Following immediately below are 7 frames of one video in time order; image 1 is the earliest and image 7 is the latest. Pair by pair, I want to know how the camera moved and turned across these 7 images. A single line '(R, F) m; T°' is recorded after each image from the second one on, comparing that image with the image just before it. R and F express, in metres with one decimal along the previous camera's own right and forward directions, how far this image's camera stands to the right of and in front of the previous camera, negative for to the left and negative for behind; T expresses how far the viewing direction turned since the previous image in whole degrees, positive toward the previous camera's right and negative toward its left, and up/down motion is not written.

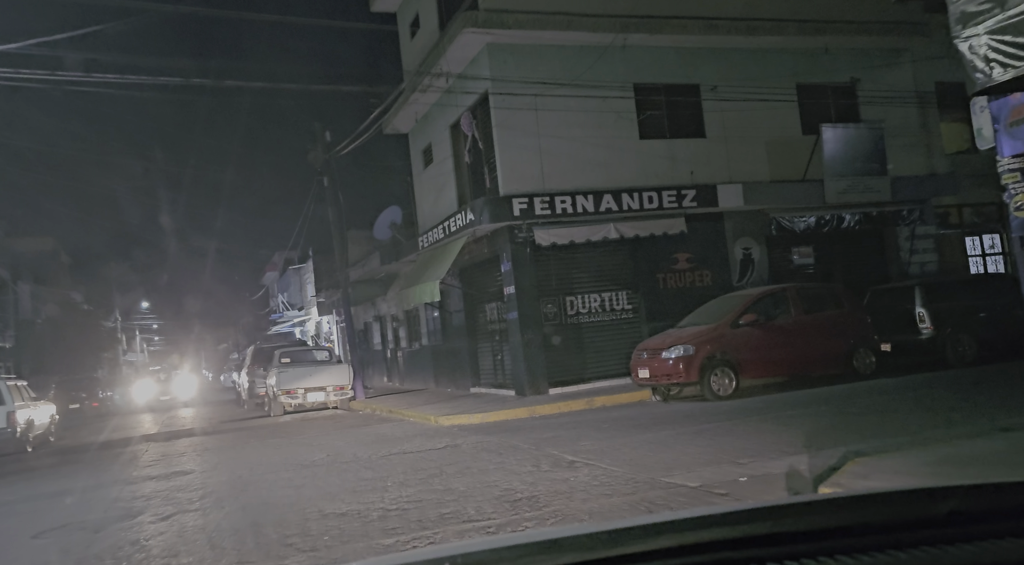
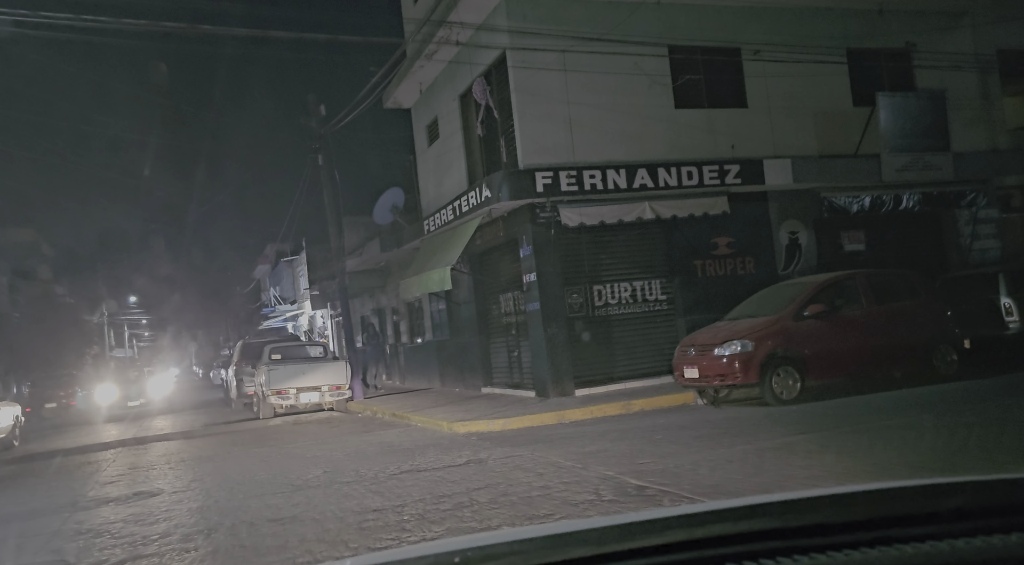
(-0.5, +2.2) m; 0°
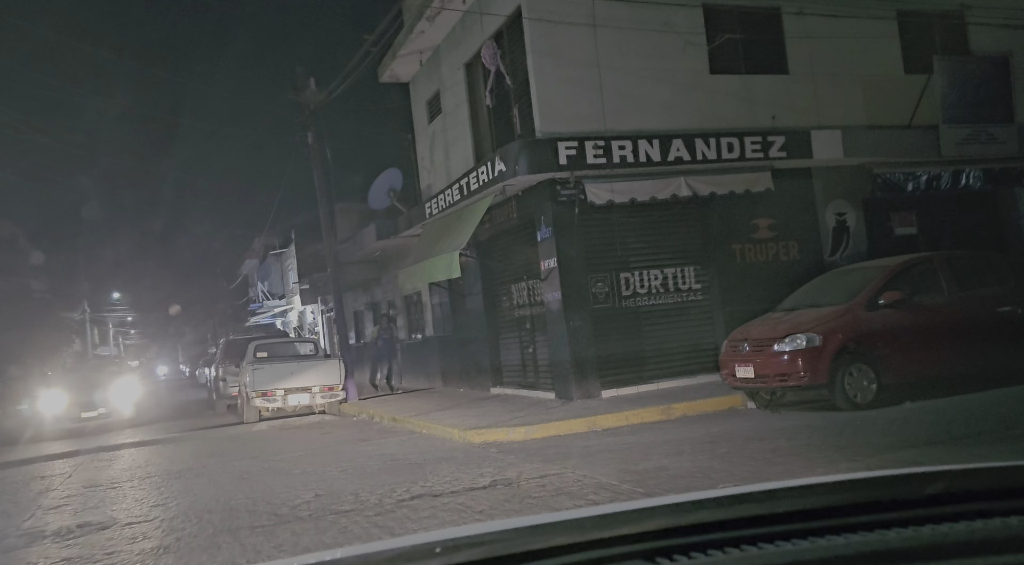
(-0.4, +2.0) m; +1°
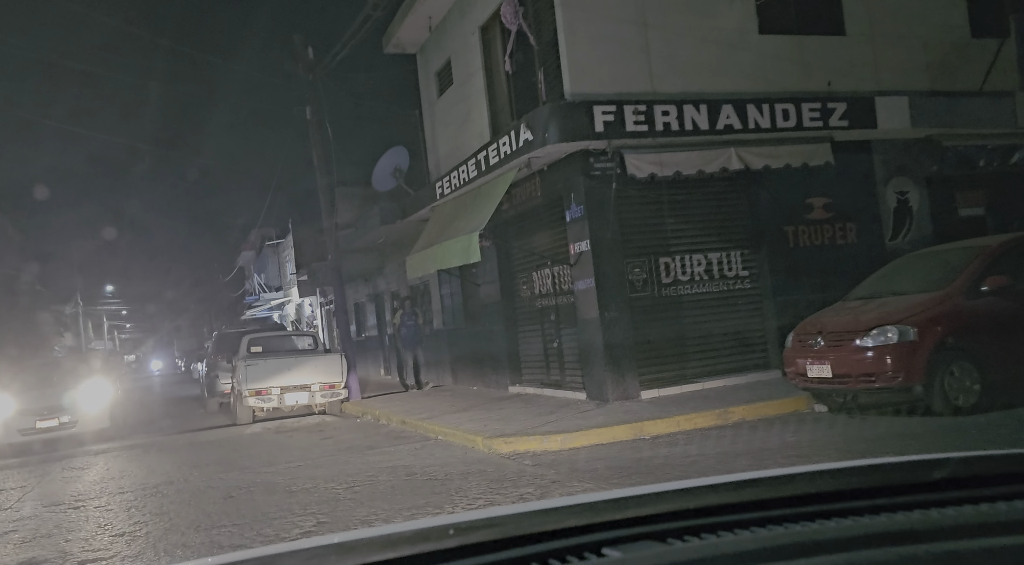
(-0.4, +1.7) m; 0°
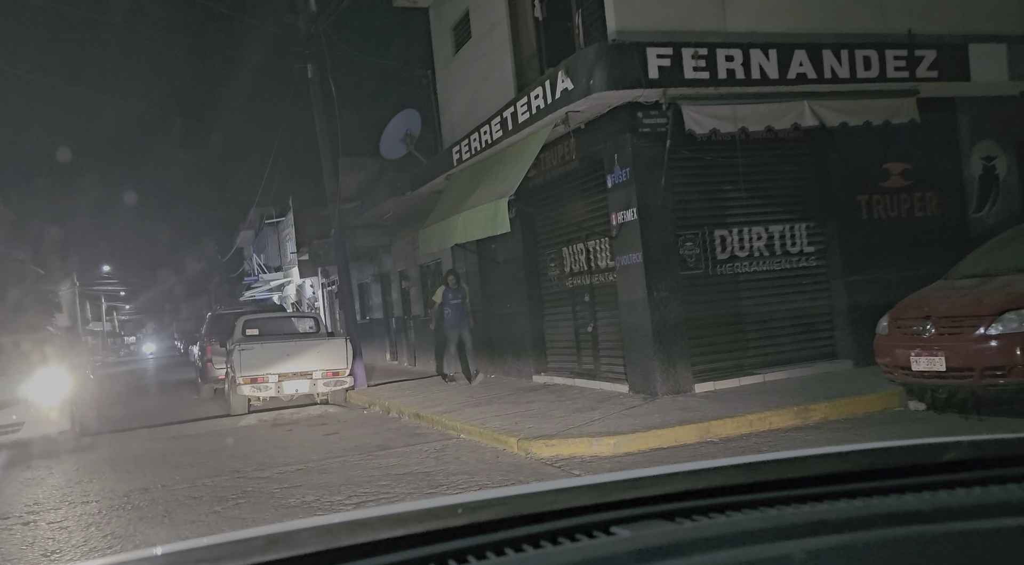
(-0.4, +1.8) m; 0°
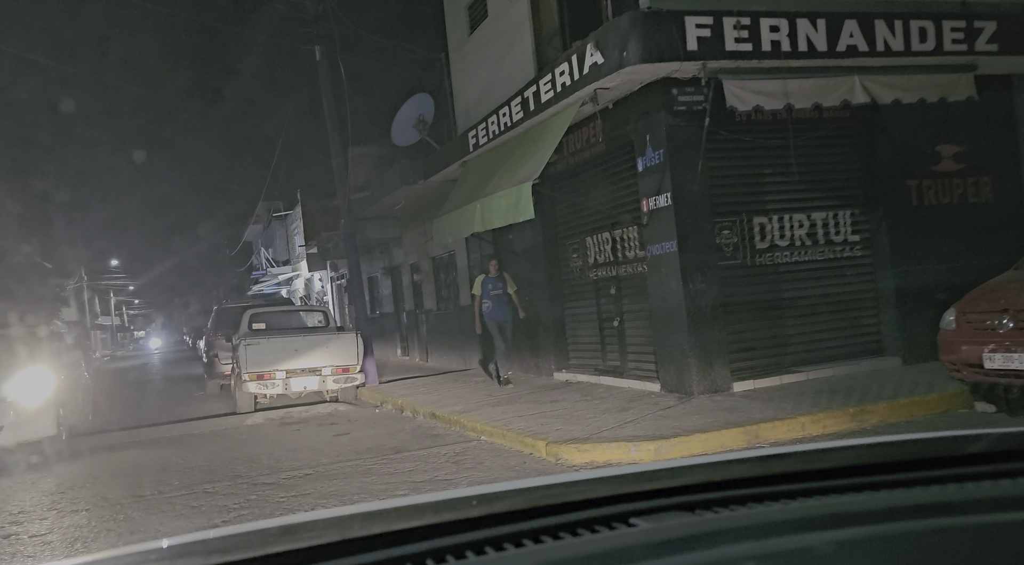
(-0.2, +0.8) m; 0°
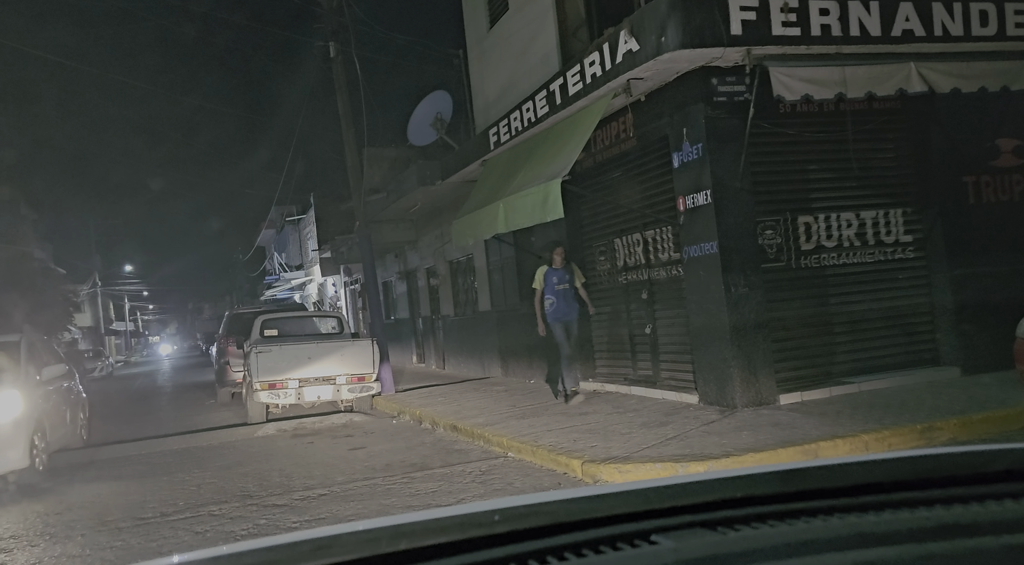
(-0.1, +0.7) m; -1°
